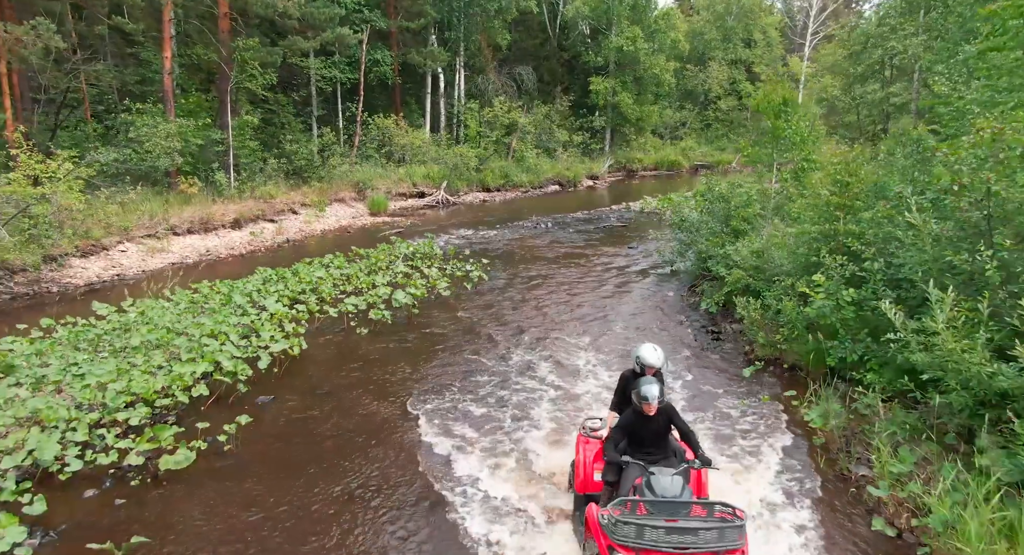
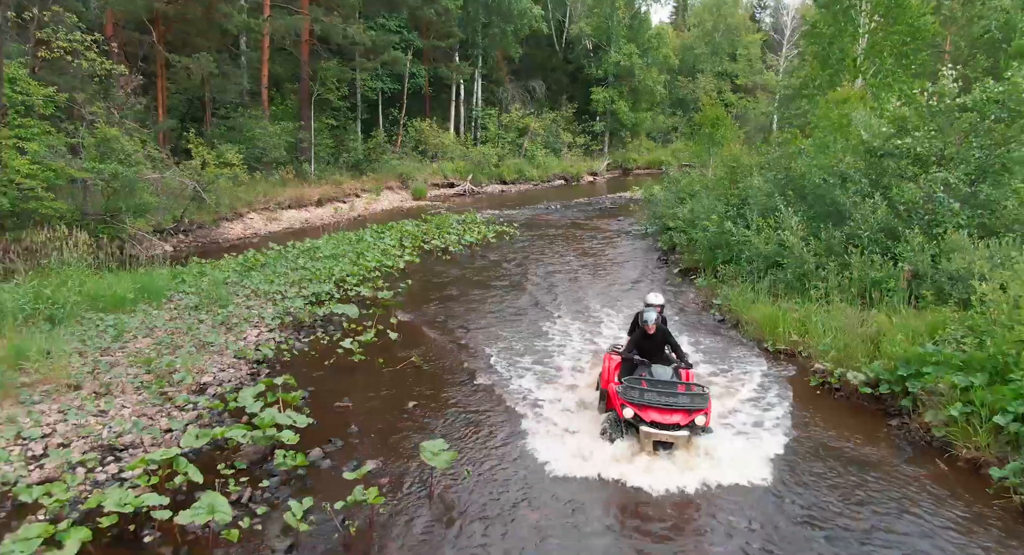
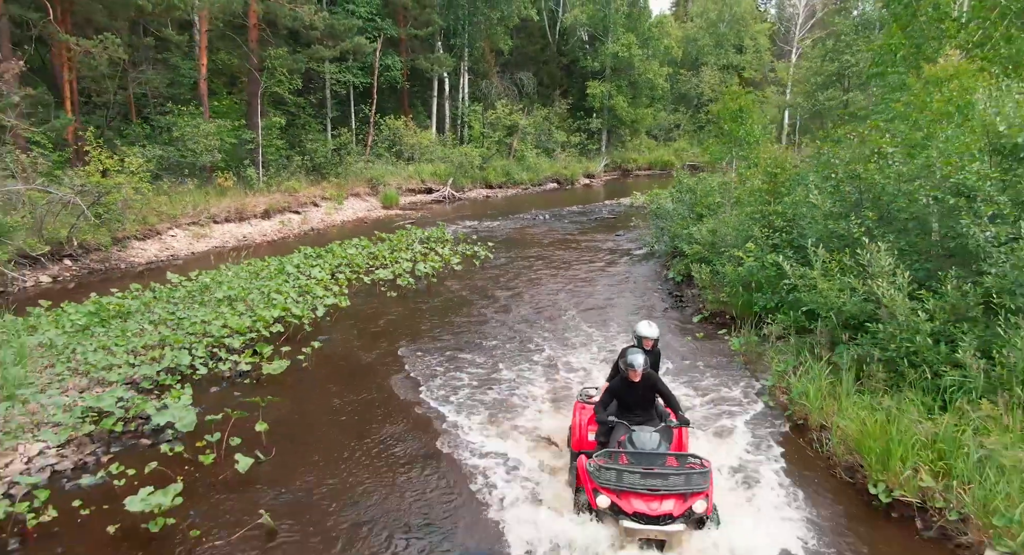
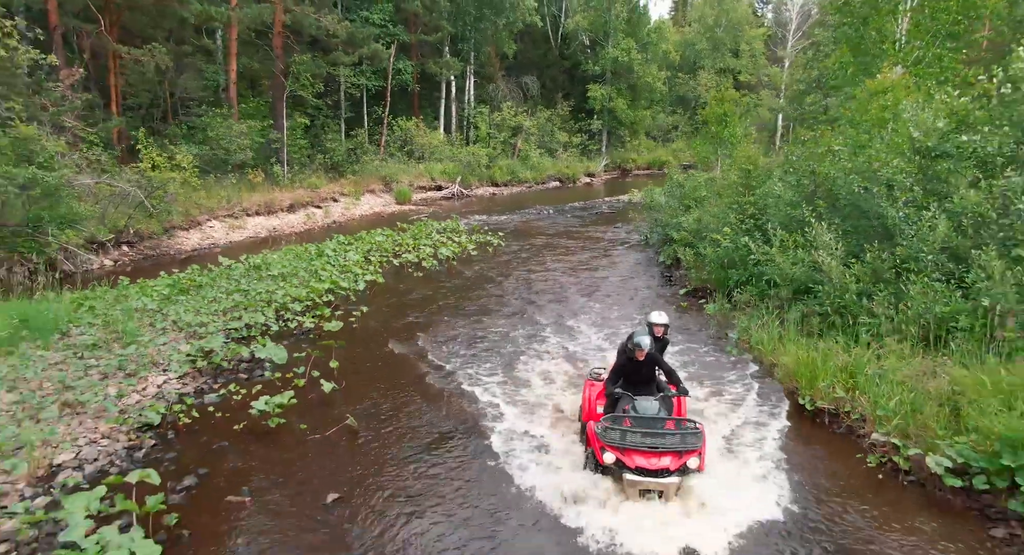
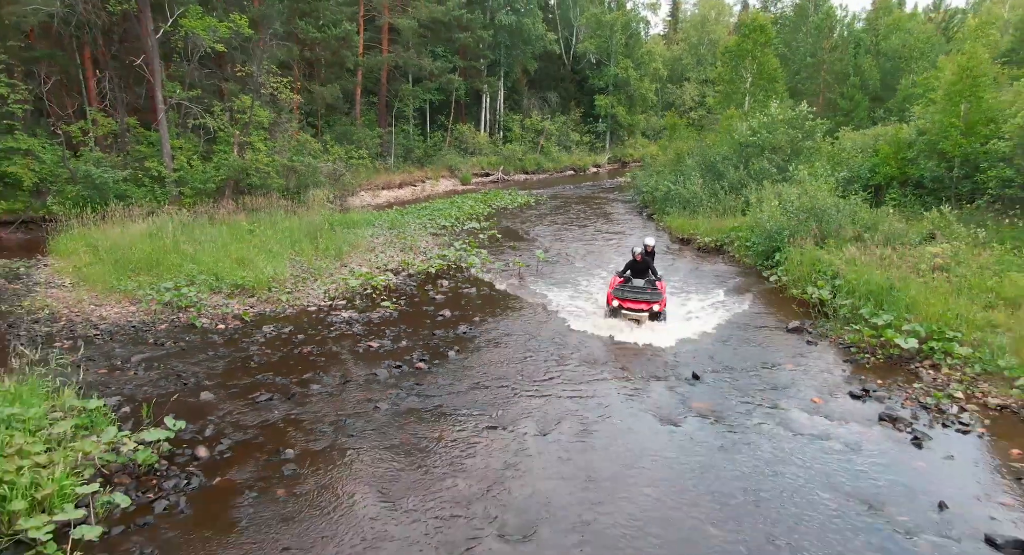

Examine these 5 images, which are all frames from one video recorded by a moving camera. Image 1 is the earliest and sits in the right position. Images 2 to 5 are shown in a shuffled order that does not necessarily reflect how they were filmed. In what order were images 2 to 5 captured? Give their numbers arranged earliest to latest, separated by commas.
3, 4, 2, 5
